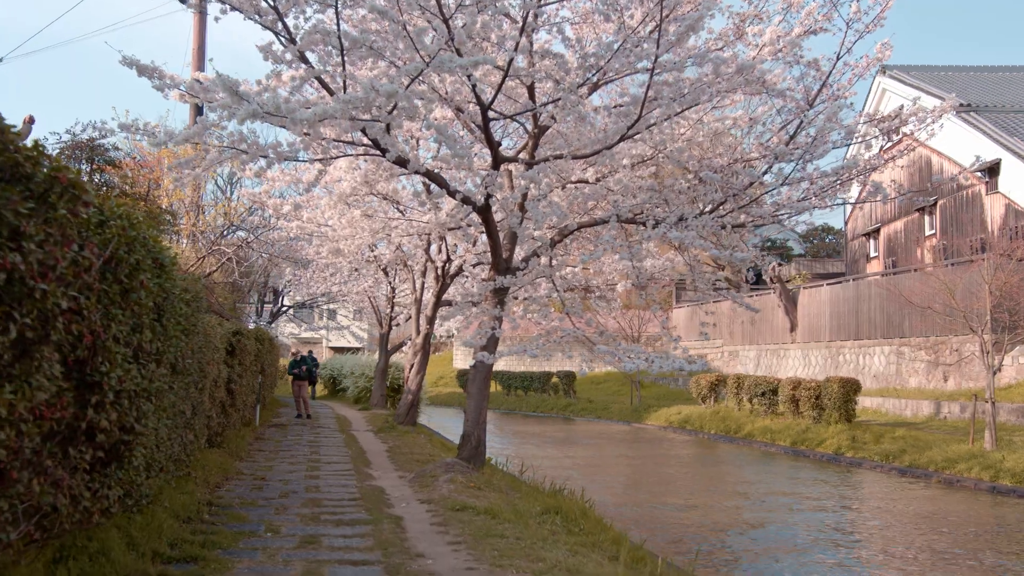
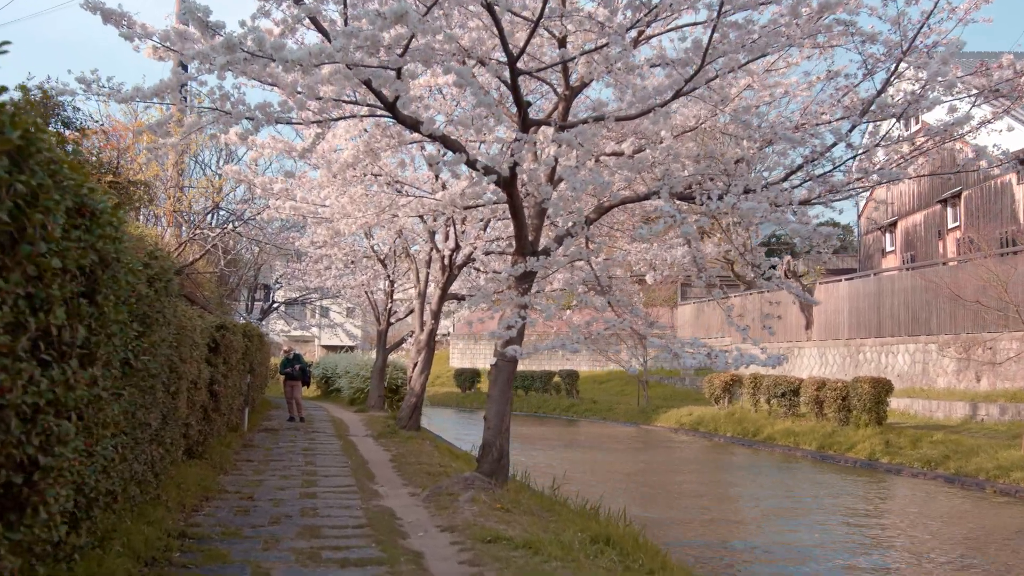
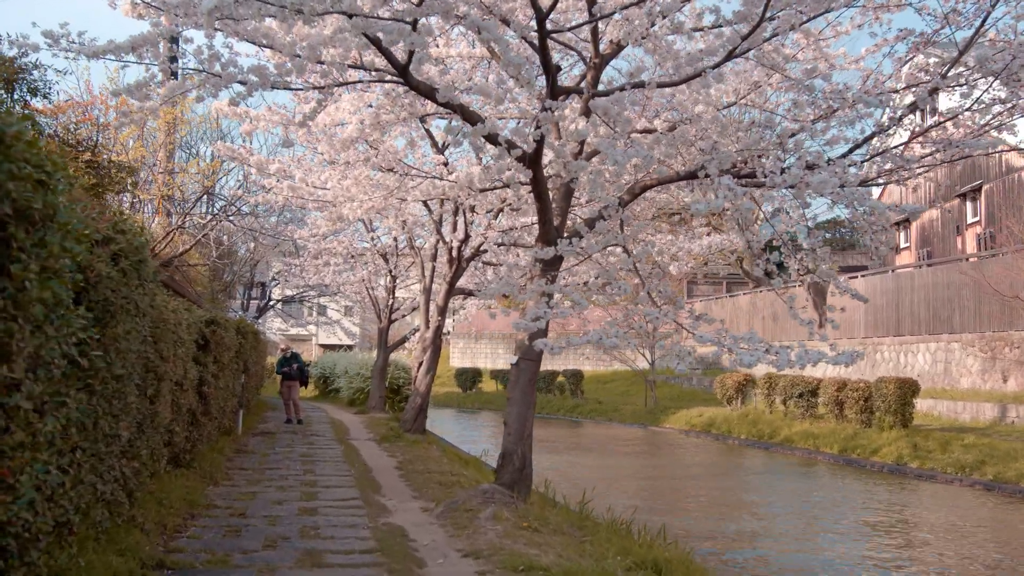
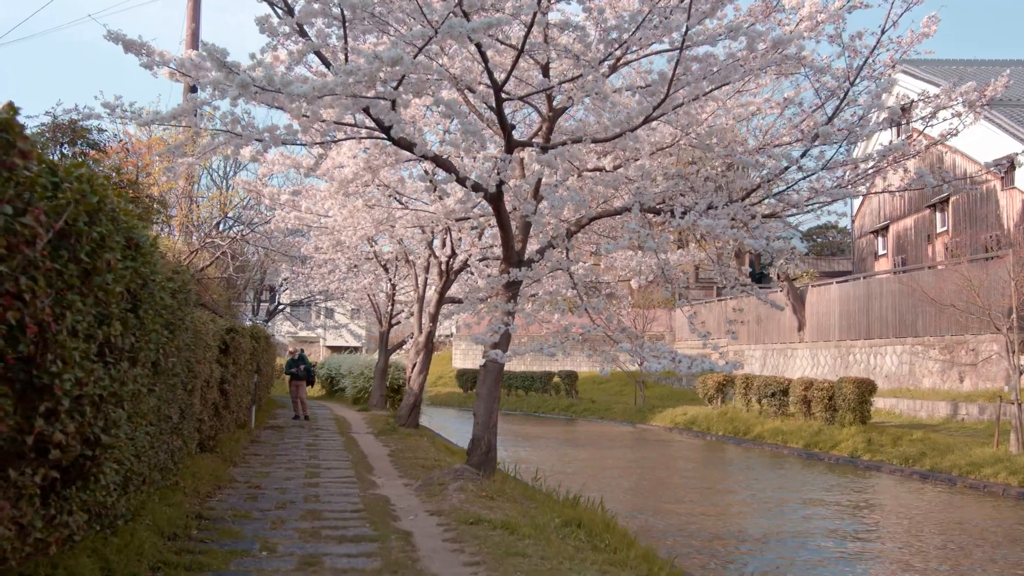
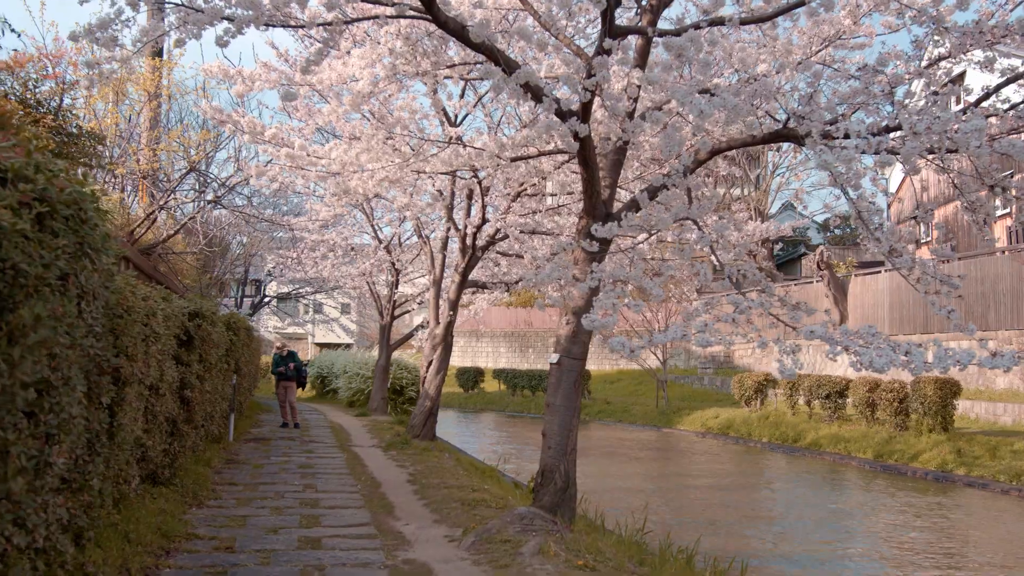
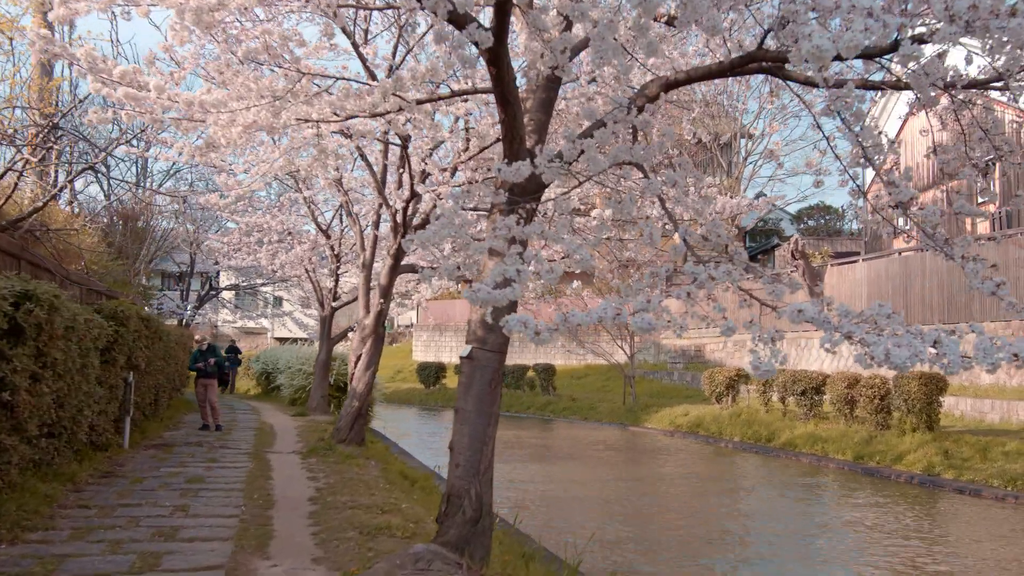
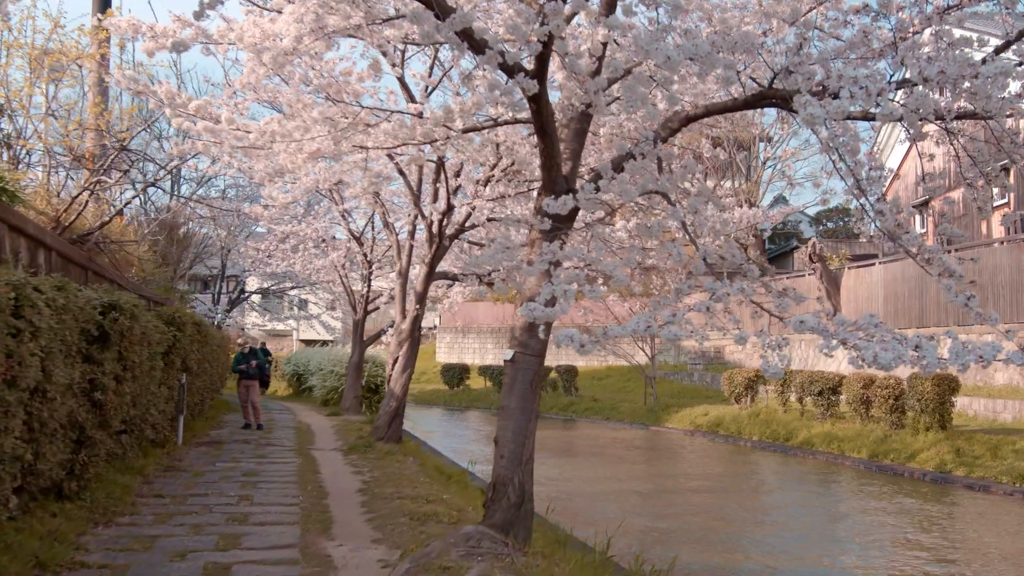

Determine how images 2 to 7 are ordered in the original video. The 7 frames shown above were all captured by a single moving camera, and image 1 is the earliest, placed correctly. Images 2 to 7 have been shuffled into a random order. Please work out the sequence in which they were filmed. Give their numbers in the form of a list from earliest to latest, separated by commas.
4, 2, 3, 5, 7, 6
